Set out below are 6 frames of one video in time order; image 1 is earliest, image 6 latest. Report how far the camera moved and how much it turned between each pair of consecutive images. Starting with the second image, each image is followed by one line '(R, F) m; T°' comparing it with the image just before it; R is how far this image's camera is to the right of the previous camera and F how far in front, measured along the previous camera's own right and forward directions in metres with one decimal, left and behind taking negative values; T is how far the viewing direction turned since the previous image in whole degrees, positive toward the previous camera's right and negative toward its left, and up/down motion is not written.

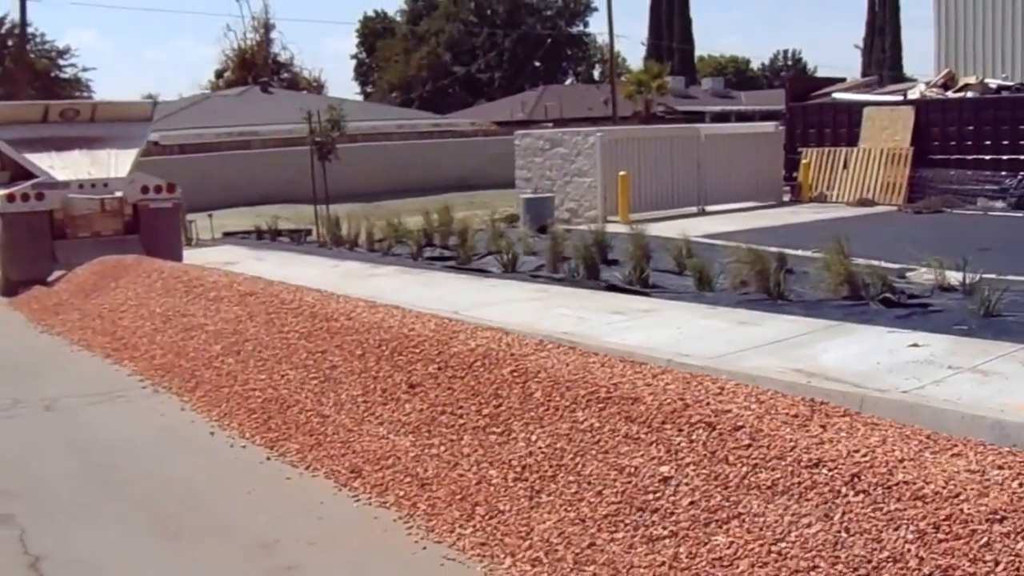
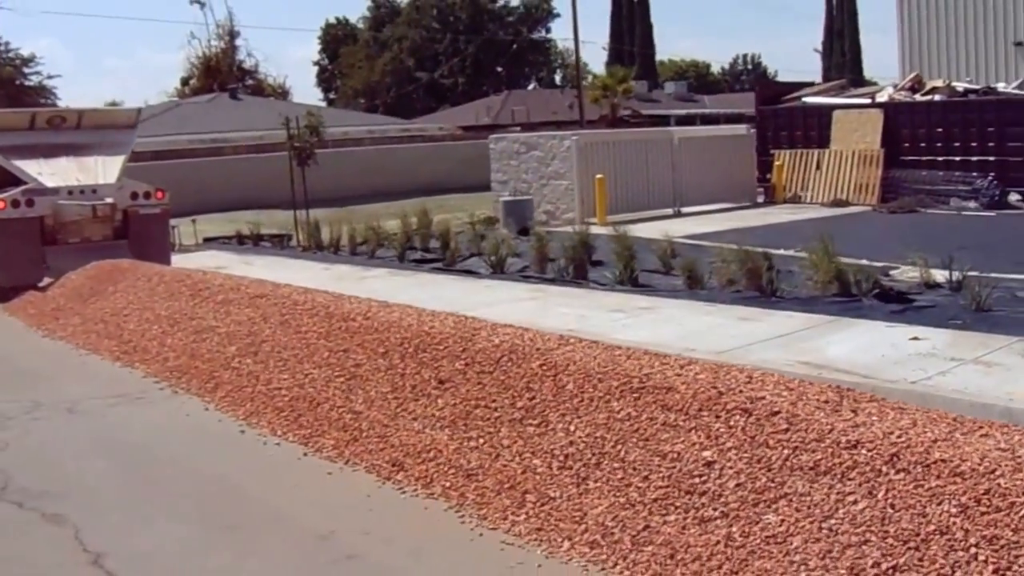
(-0.4, -0.3) m; +2°
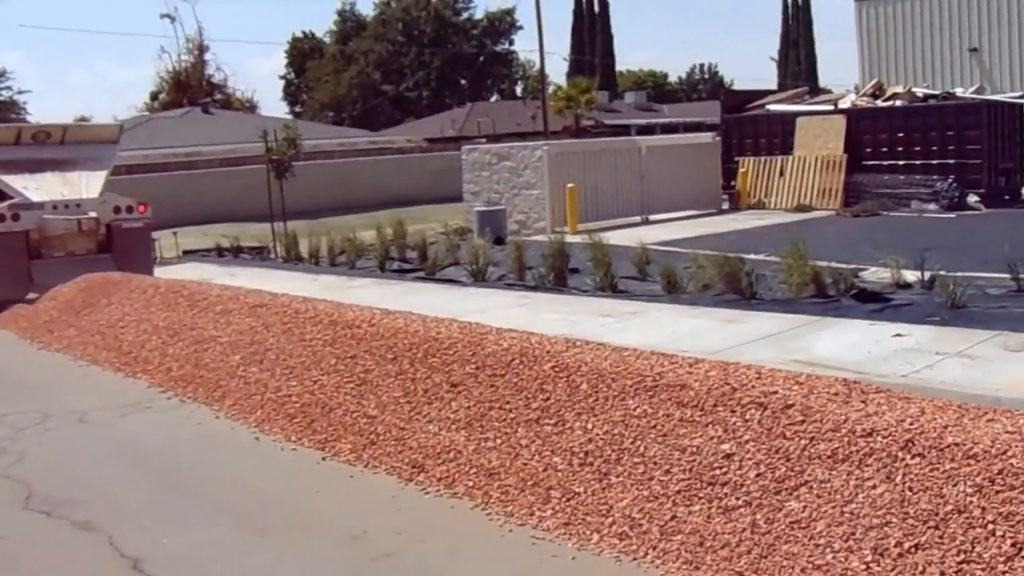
(-0.3, -0.2) m; +2°
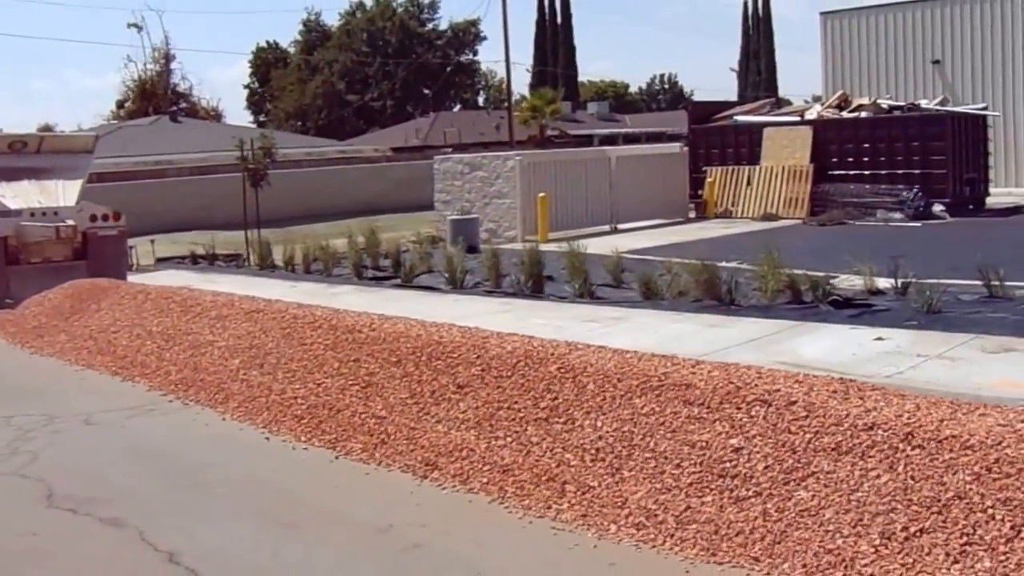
(-0.3, -0.3) m; +2°
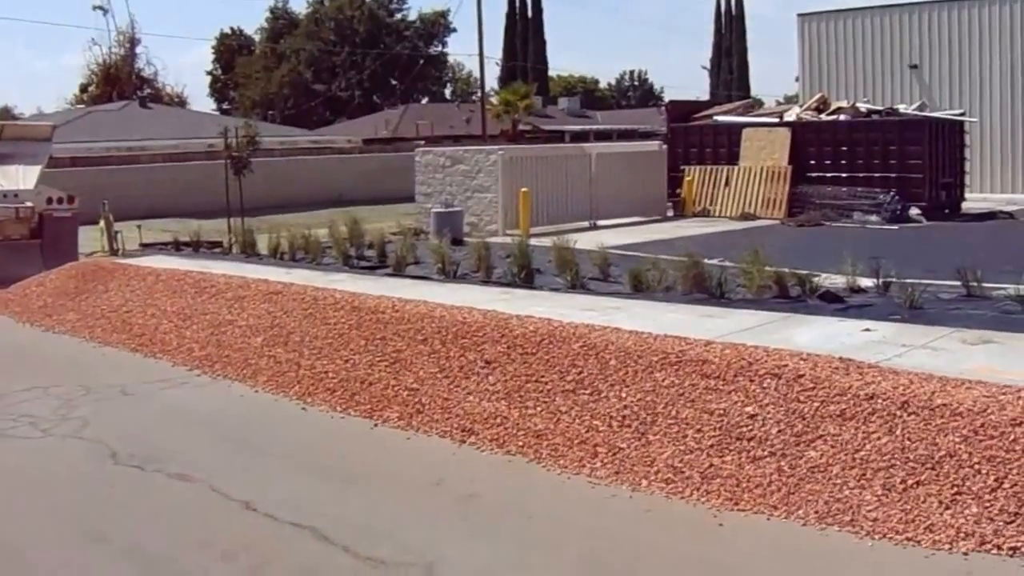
(-0.4, -0.8) m; +1°
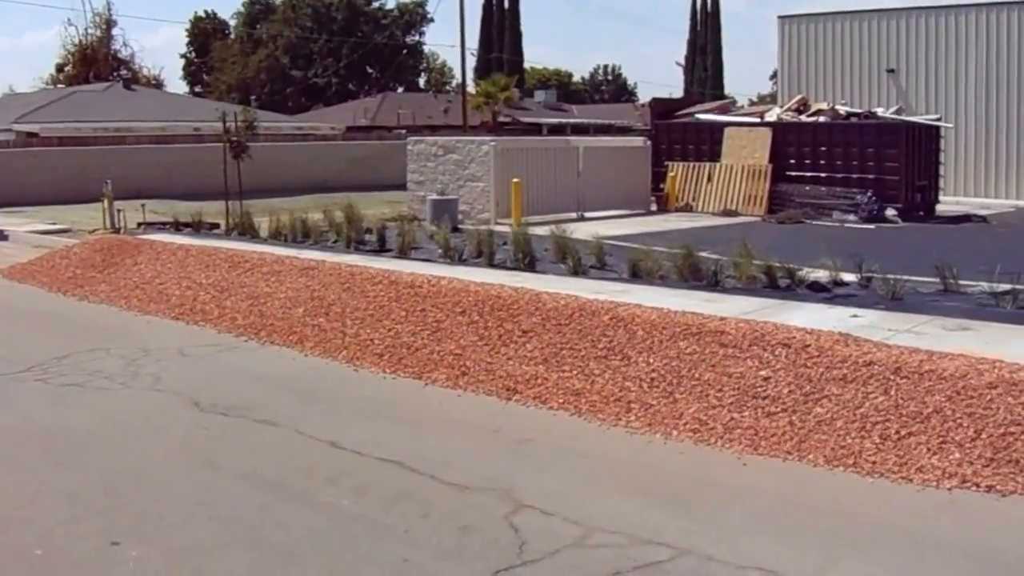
(-0.5, -1.2) m; +1°
